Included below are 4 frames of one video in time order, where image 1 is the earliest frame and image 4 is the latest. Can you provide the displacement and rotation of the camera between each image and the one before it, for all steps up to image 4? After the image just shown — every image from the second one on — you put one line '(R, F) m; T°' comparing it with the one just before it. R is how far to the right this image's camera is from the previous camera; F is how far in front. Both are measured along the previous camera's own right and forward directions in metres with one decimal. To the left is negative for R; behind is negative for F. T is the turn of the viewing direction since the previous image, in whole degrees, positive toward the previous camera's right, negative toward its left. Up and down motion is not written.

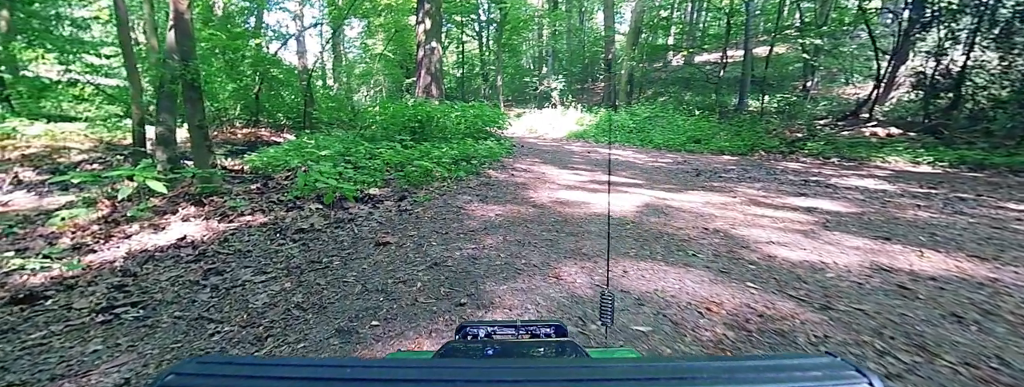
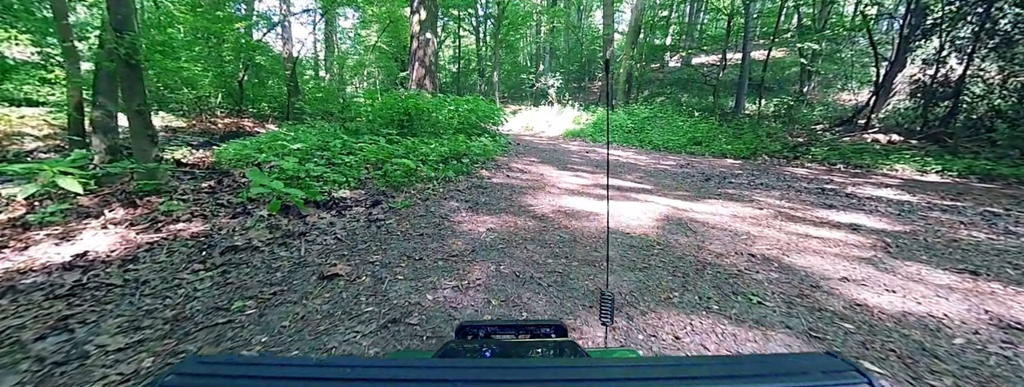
(0.0, +0.8) m; +1°
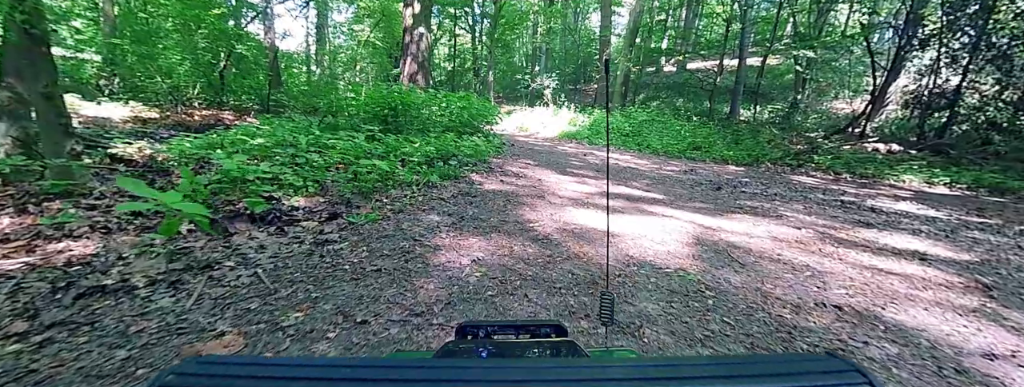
(0.0, +0.8) m; +1°
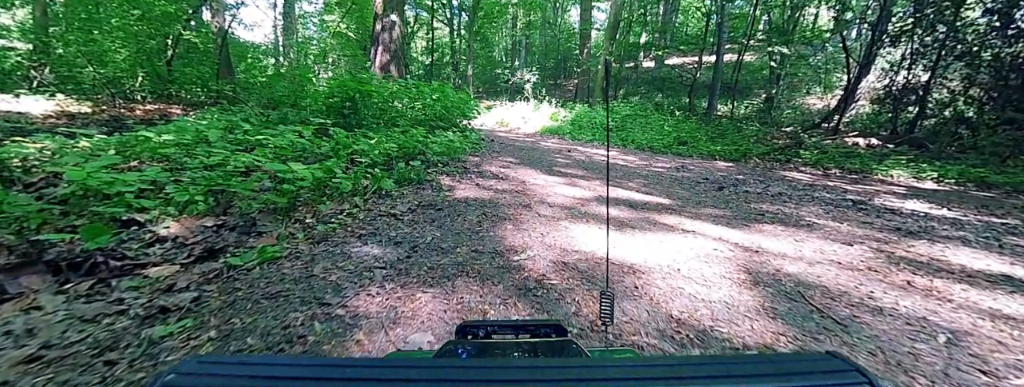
(0.0, +1.0) m; +3°
